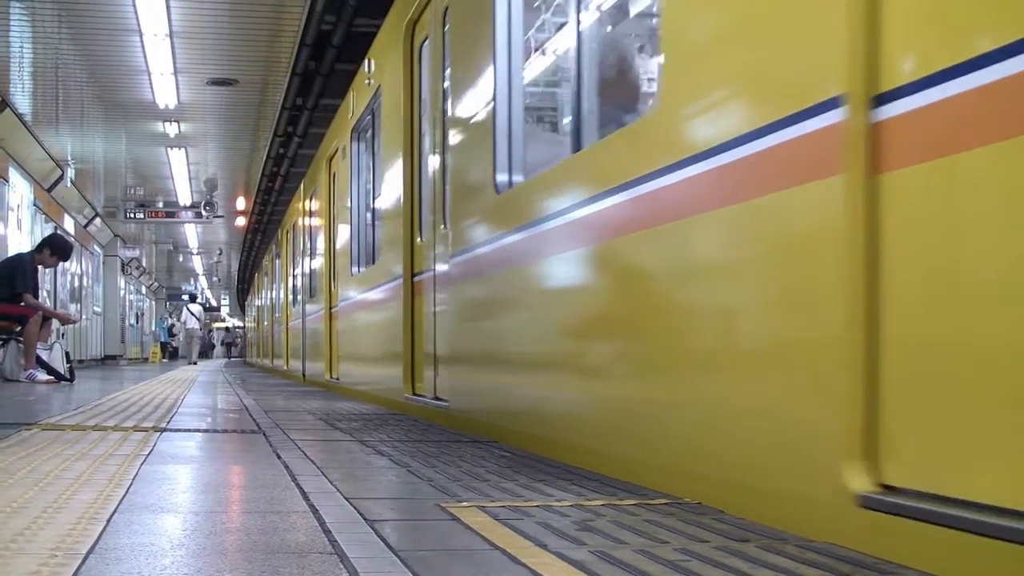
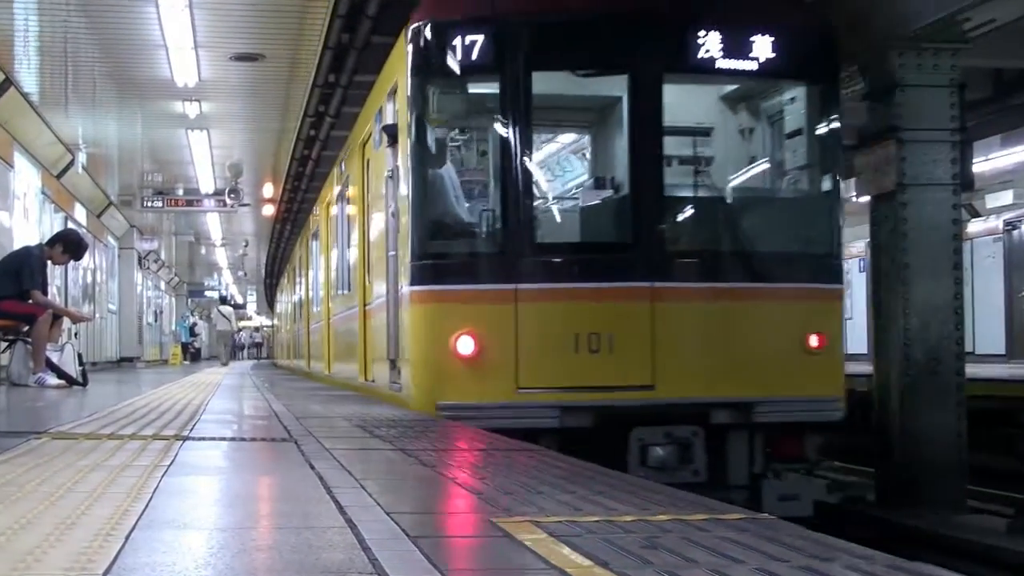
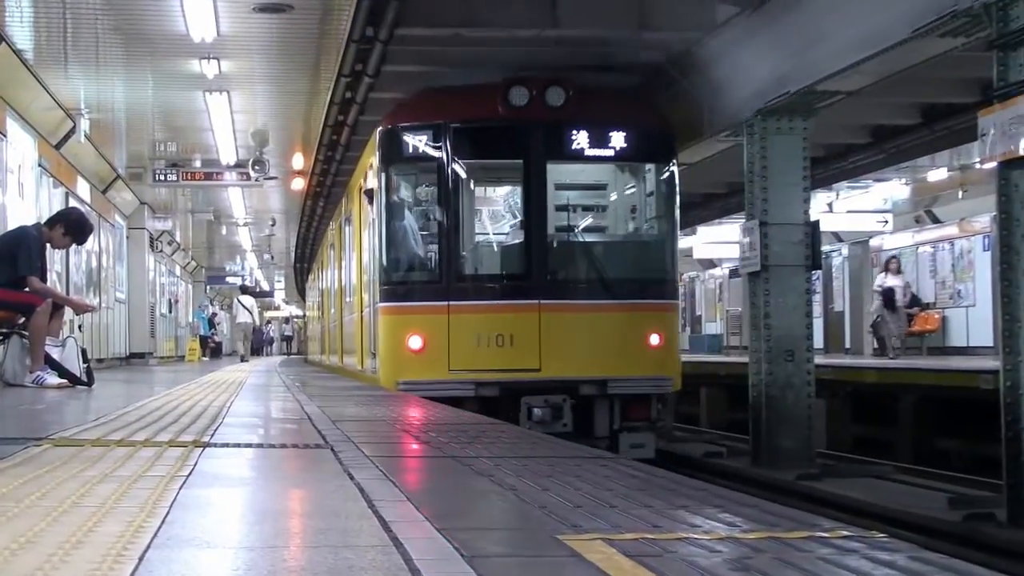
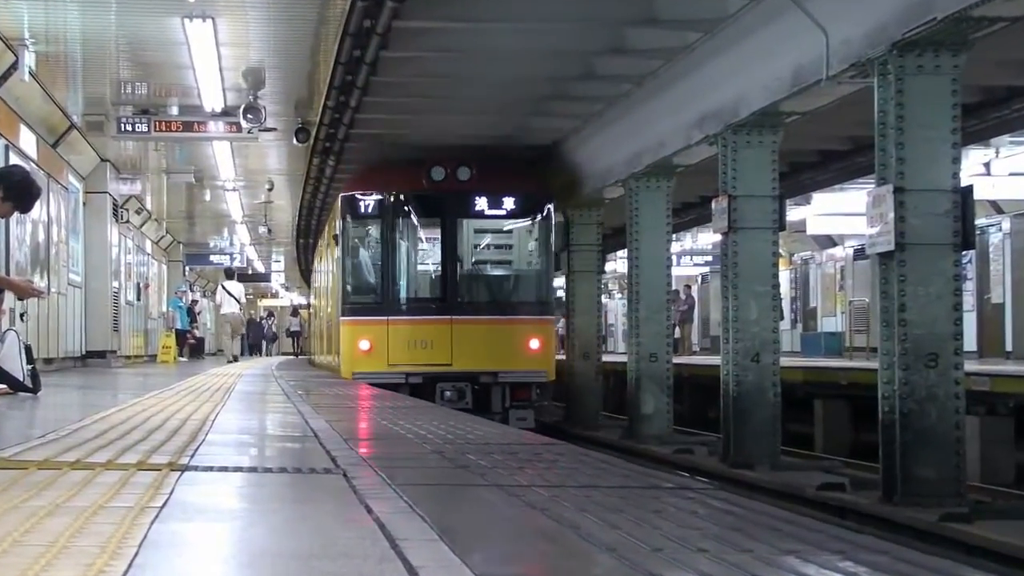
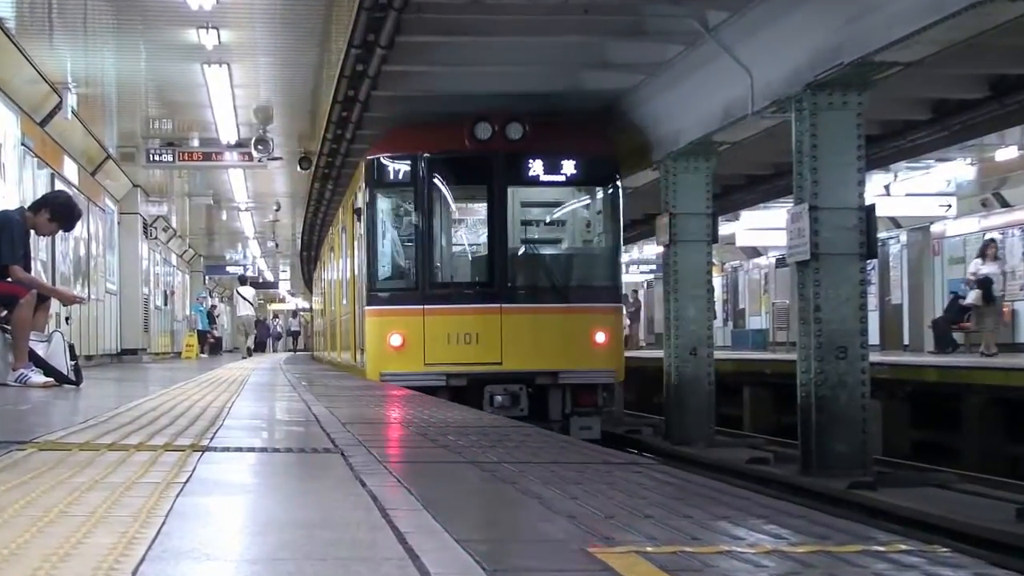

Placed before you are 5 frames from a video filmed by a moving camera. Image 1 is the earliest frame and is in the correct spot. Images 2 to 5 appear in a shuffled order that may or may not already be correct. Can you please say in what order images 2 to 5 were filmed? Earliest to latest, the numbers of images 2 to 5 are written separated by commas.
2, 3, 5, 4
